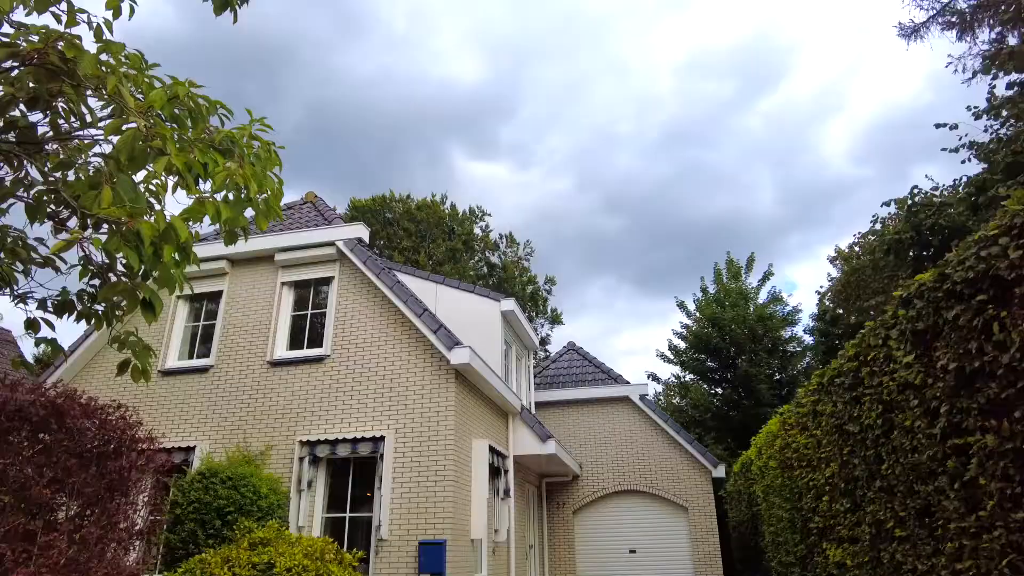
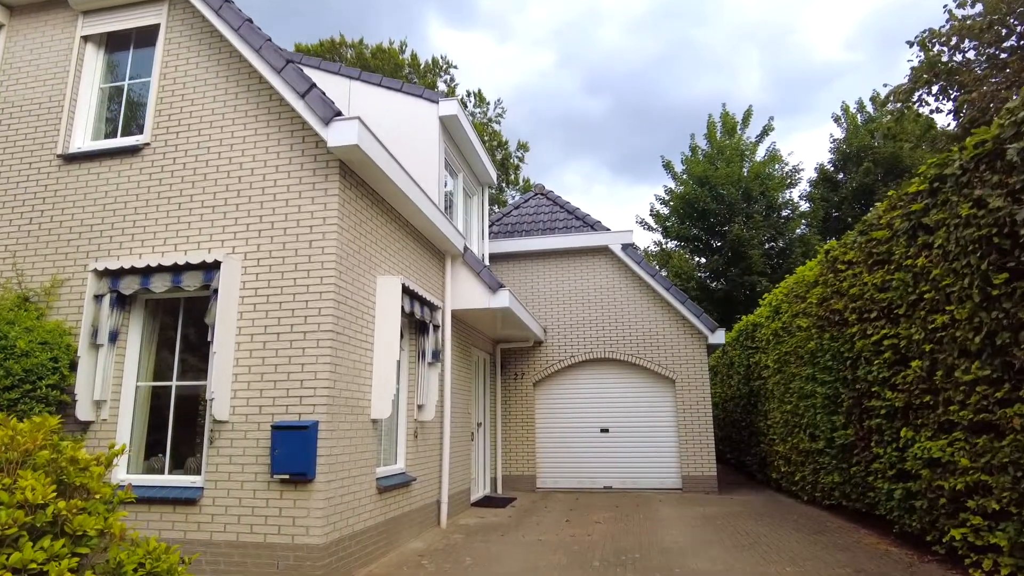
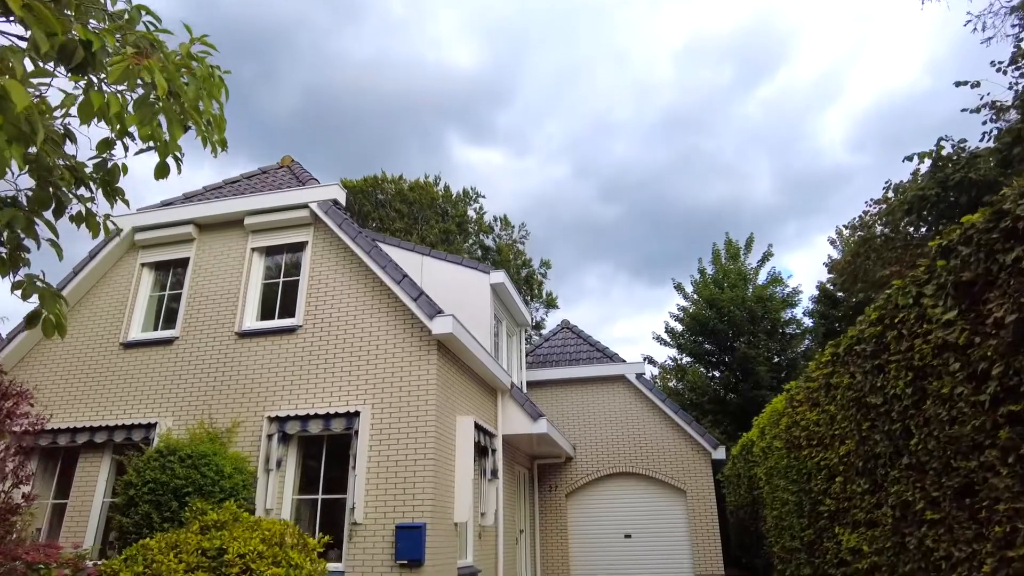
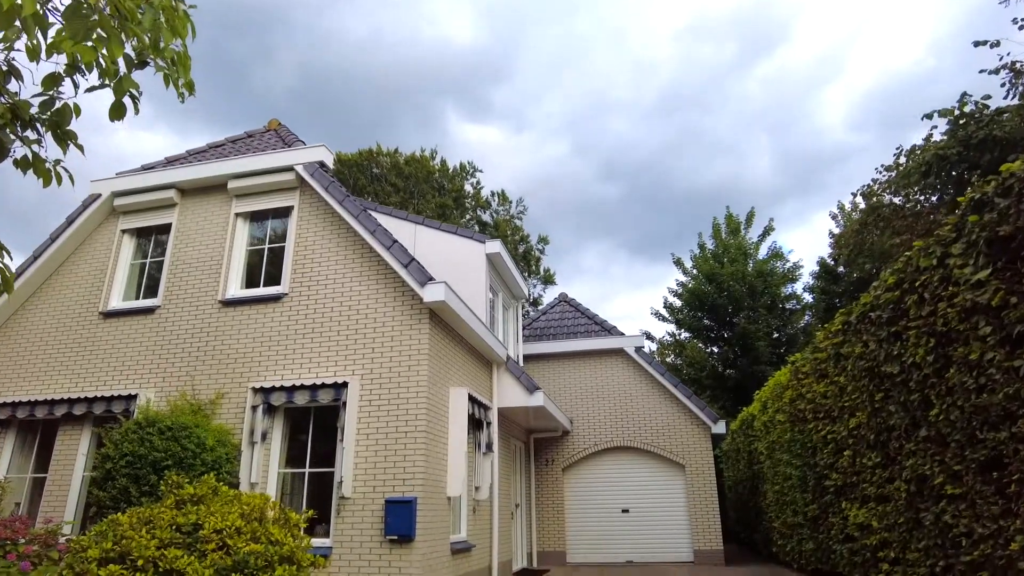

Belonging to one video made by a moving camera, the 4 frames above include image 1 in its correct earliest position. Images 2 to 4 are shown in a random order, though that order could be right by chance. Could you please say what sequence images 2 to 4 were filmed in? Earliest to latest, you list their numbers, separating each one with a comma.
3, 4, 2
